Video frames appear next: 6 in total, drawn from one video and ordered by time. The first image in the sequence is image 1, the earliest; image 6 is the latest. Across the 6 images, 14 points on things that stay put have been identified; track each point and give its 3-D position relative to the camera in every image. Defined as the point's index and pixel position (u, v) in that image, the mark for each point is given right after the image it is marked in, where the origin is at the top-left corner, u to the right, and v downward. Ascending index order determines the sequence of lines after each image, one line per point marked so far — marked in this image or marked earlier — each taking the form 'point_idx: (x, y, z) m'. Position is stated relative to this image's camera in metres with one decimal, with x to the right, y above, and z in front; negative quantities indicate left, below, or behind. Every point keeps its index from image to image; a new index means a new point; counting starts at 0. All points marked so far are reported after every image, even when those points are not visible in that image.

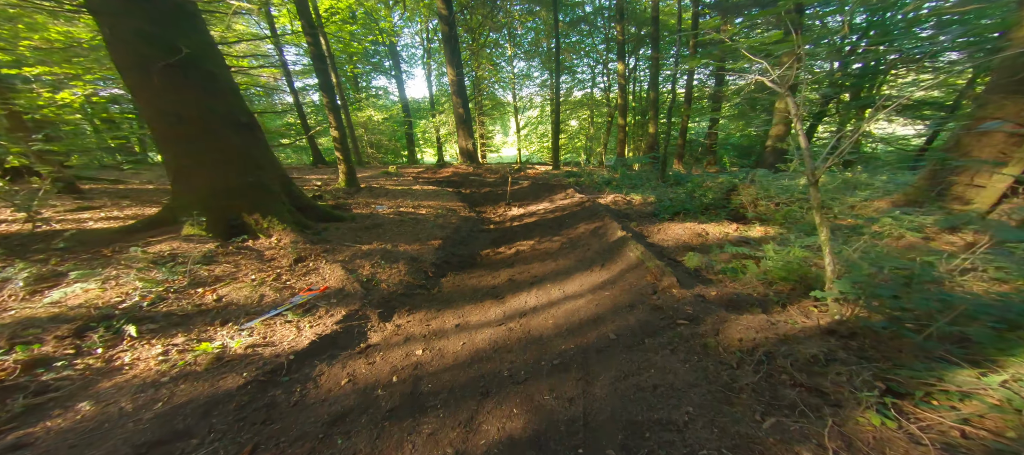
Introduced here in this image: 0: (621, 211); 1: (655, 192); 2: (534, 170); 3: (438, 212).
0: (+3.0, +0.4, +8.7) m
1: (+5.0, +1.3, +11.3) m
2: (+1.1, +3.0, +16.9) m
3: (-2.0, +0.5, +8.6) m
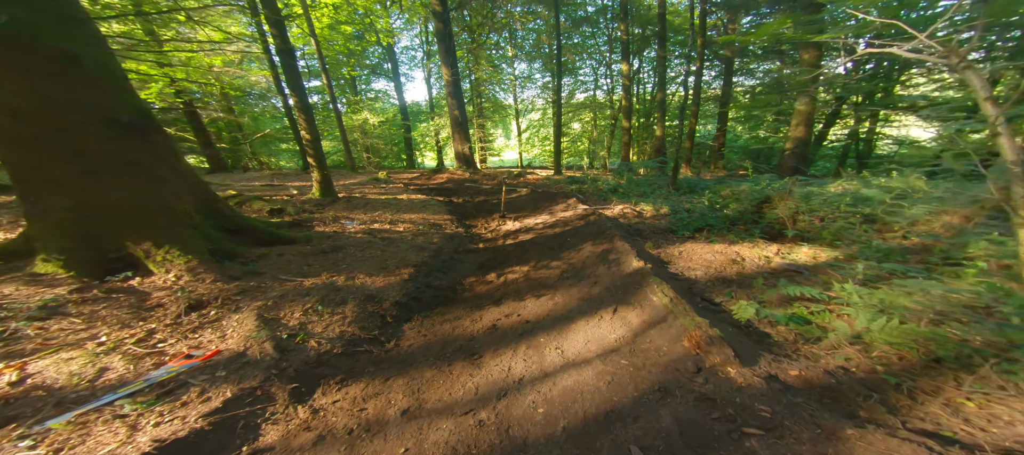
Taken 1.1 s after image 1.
0: (+2.8, 0.0, +7.5) m
1: (+4.8, +0.9, +10.0) m
2: (+1.0, +2.5, +15.6) m
3: (-2.1, +0.1, +7.4) m
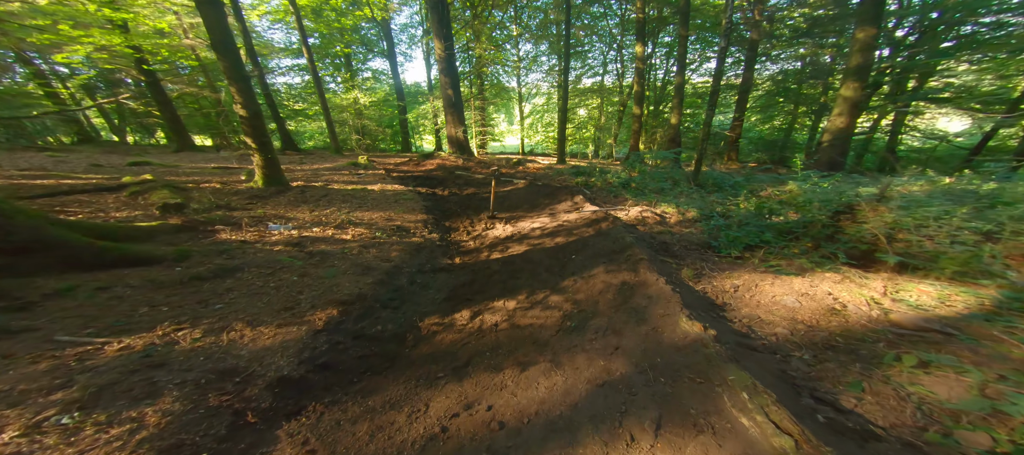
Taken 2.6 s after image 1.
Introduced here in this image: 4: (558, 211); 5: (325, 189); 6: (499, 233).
0: (+2.6, -0.2, +5.6) m
1: (+4.7, +0.7, +8.2) m
2: (+0.9, +2.7, +13.7) m
3: (-2.4, 0.0, +5.6) m
4: (+1.1, +0.3, +7.4) m
5: (-4.7, +1.0, +8.1) m
6: (-0.3, -0.1, +6.6) m
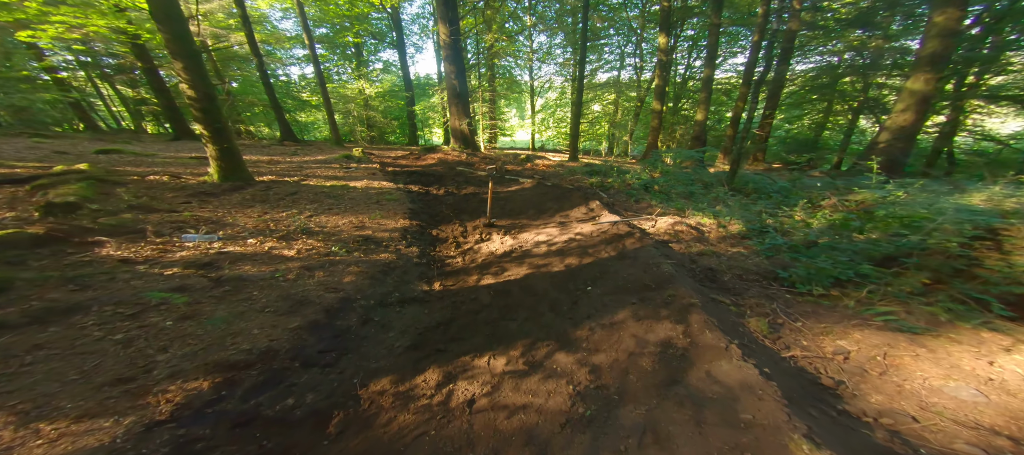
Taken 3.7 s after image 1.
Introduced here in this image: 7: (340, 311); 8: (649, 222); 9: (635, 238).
0: (+2.5, -0.5, +4.3) m
1: (+4.7, +0.4, +6.7) m
2: (+1.2, +2.5, +12.4) m
3: (-2.4, -0.1, +4.4) m
4: (+1.1, +0.1, +6.1) m
5: (-4.7, +0.9, +6.9) m
6: (-0.3, -0.3, +5.3) m
7: (-1.7, -0.8, +3.2) m
8: (+2.6, +0.1, +5.9) m
9: (+1.8, -0.2, +4.7) m
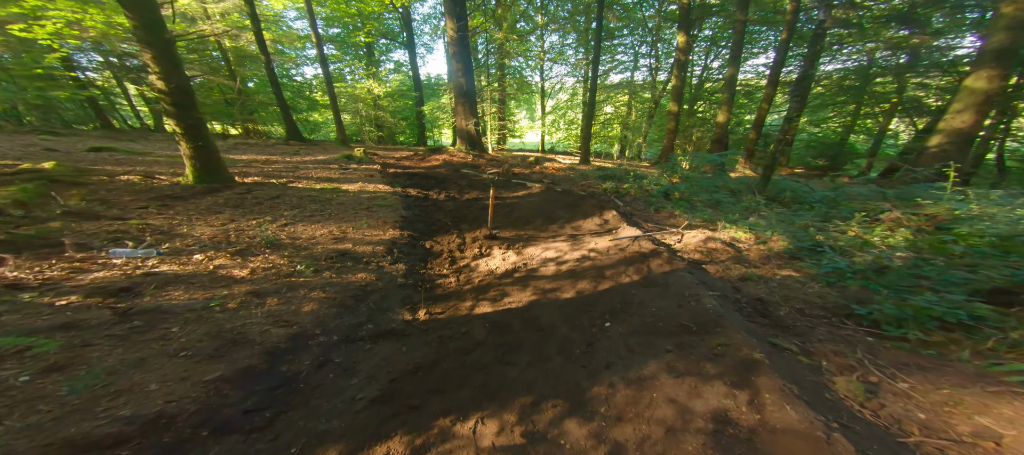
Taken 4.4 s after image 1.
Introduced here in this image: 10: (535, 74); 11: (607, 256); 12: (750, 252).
0: (+2.5, -0.7, +3.5) m
1: (+4.8, +0.1, +5.9) m
2: (+1.5, +2.3, +11.6) m
3: (-2.4, -0.3, +3.7) m
4: (+1.2, -0.1, +5.3) m
5: (-4.5, +0.8, +6.3) m
6: (-0.2, -0.5, +4.6) m
7: (-1.7, -1.0, +2.5) m
8: (+2.6, -0.2, +5.1) m
9: (+1.9, -0.4, +3.9) m
10: (+1.4, +9.4, +19.4) m
11: (+1.3, -0.4, +4.3) m
12: (+3.5, -0.4, +4.6) m
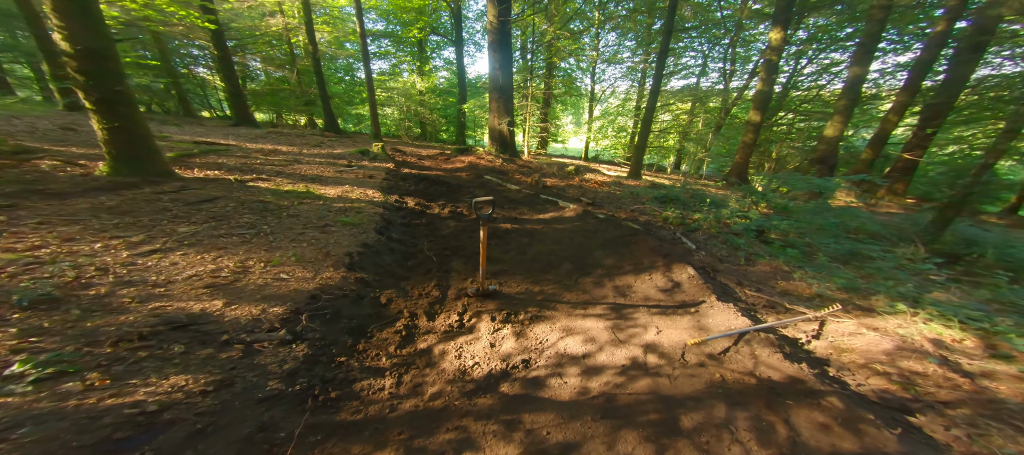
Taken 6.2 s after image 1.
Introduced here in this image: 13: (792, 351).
0: (+2.3, -1.4, +1.1) m
1: (+4.9, -0.9, +3.2) m
2: (+2.6, +1.5, +9.4) m
3: (-2.5, -0.6, +2.0) m
4: (+1.2, -0.7, +3.2) m
5: (-4.2, +0.6, +4.9) m
6: (-0.3, -1.0, +2.6) m
7: (-2.1, -1.3, +0.7) m
8: (+2.6, -0.9, +2.7) m
9: (+1.7, -1.1, +1.6) m
10: (+4.1, +8.4, +17.1) m
11: (+1.2, -1.0, +2.1) m
12: (+3.4, -1.2, +2.2) m
13: (+2.4, -0.9, +2.7) m
